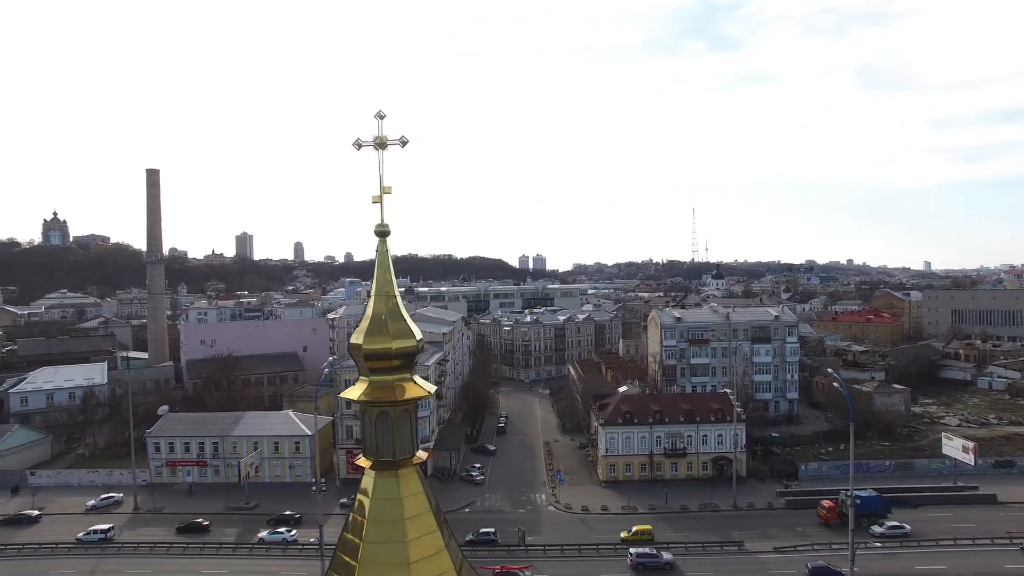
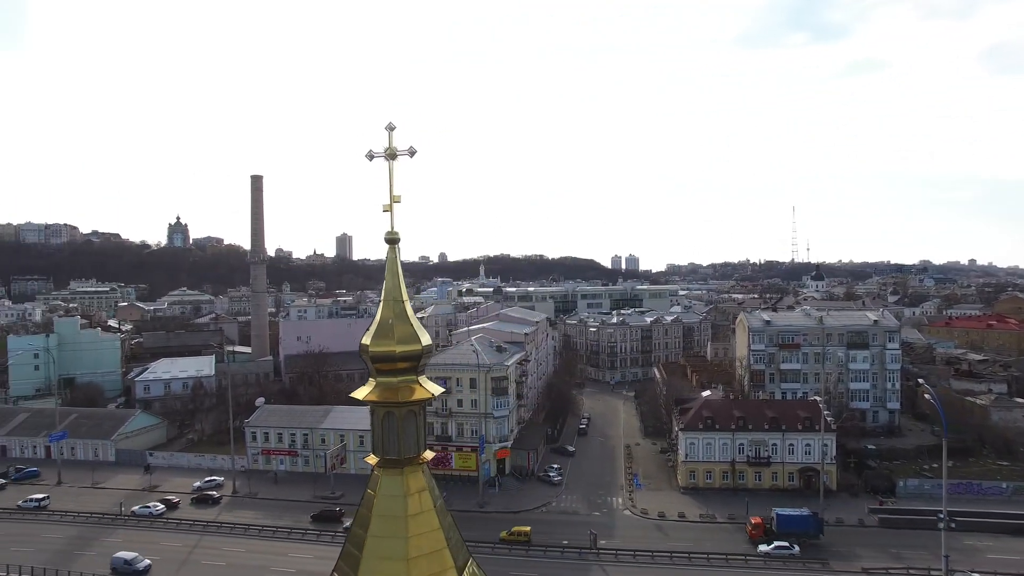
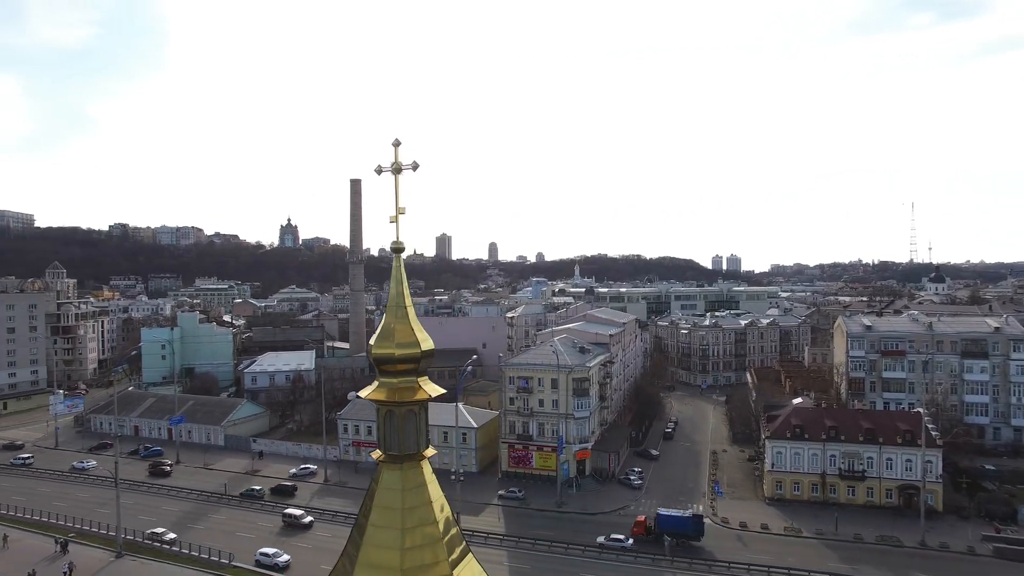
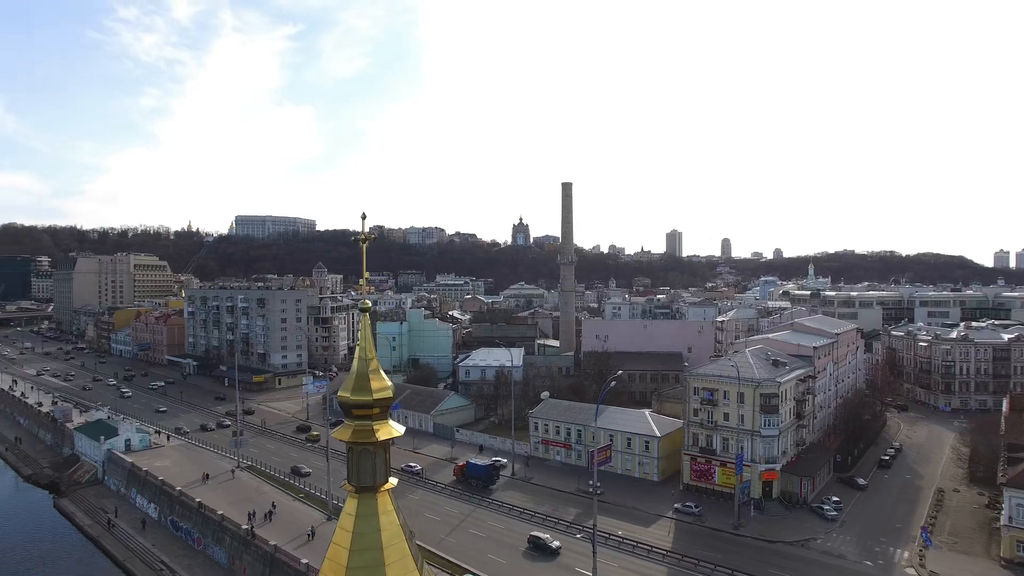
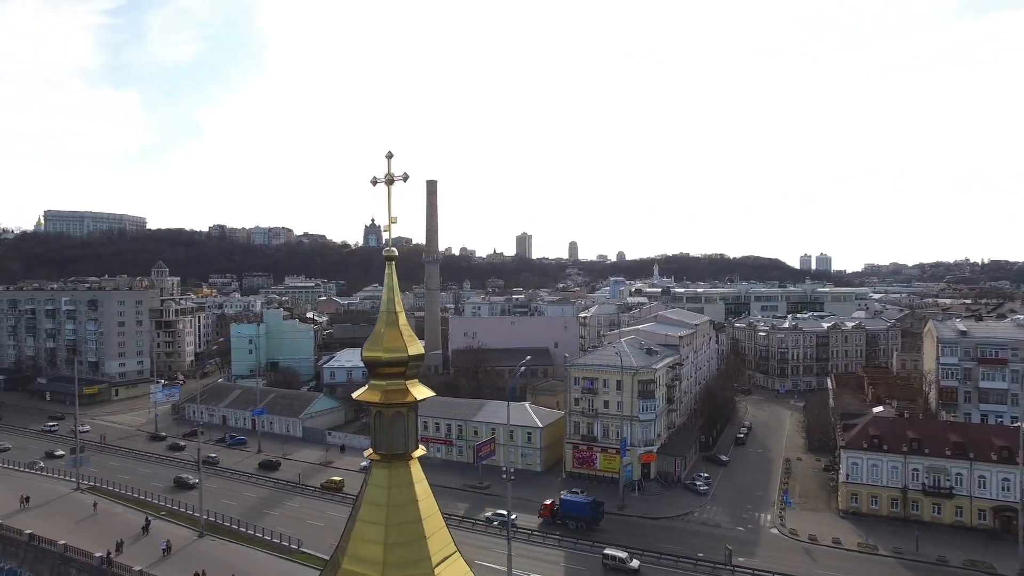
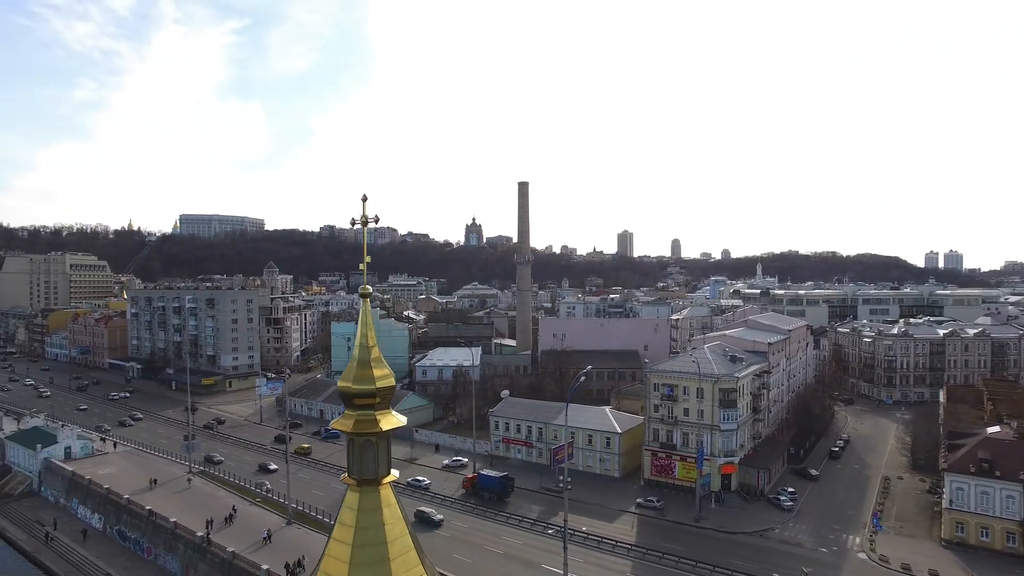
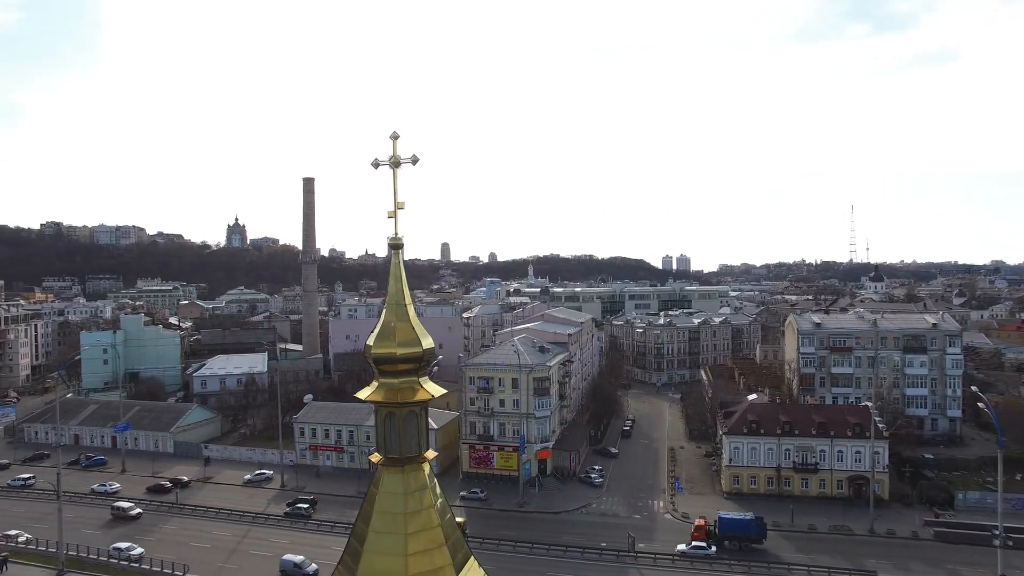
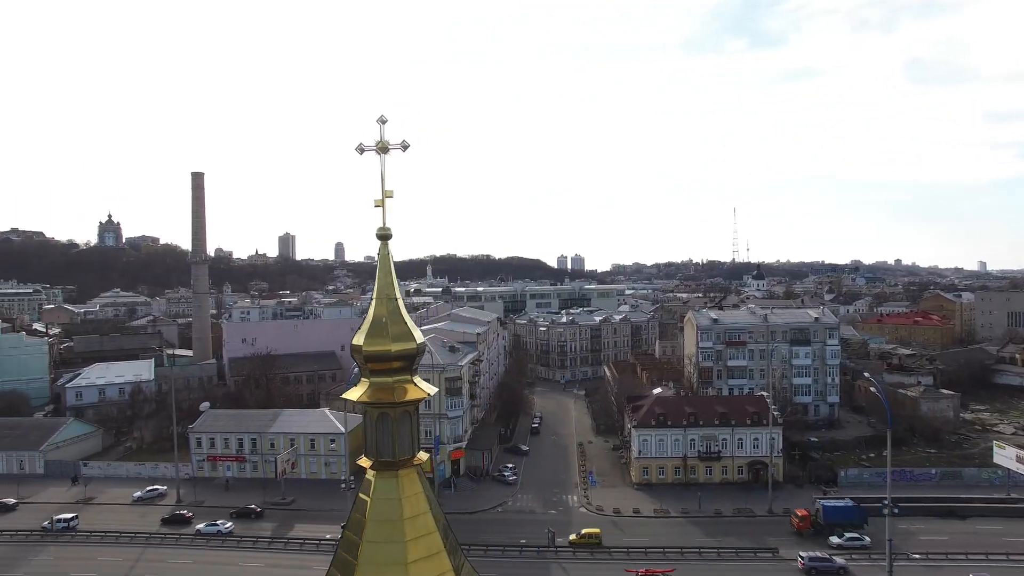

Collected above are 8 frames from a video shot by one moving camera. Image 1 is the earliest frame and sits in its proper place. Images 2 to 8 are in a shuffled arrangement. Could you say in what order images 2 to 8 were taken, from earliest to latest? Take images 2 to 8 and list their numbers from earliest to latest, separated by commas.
8, 2, 7, 3, 5, 6, 4
